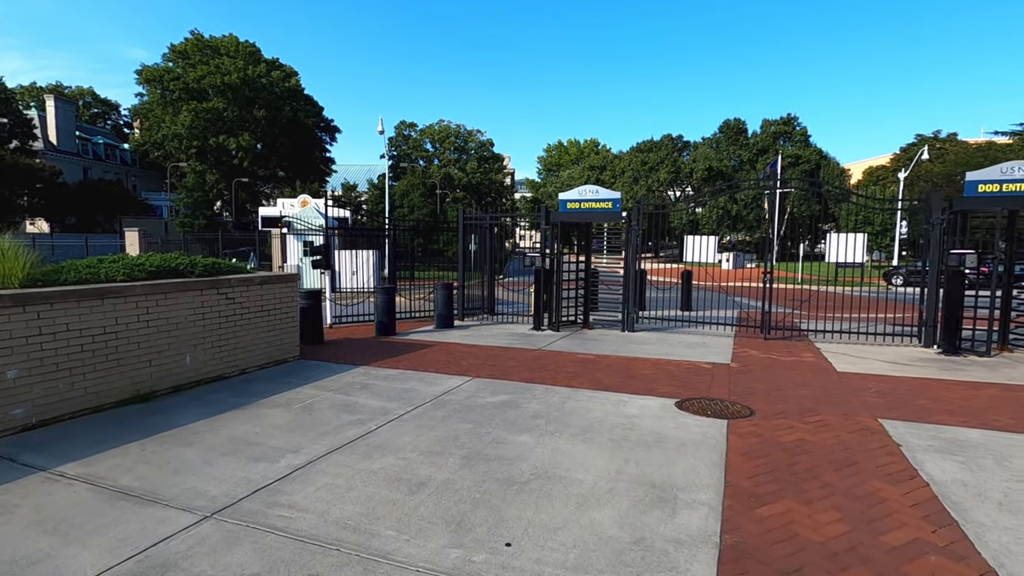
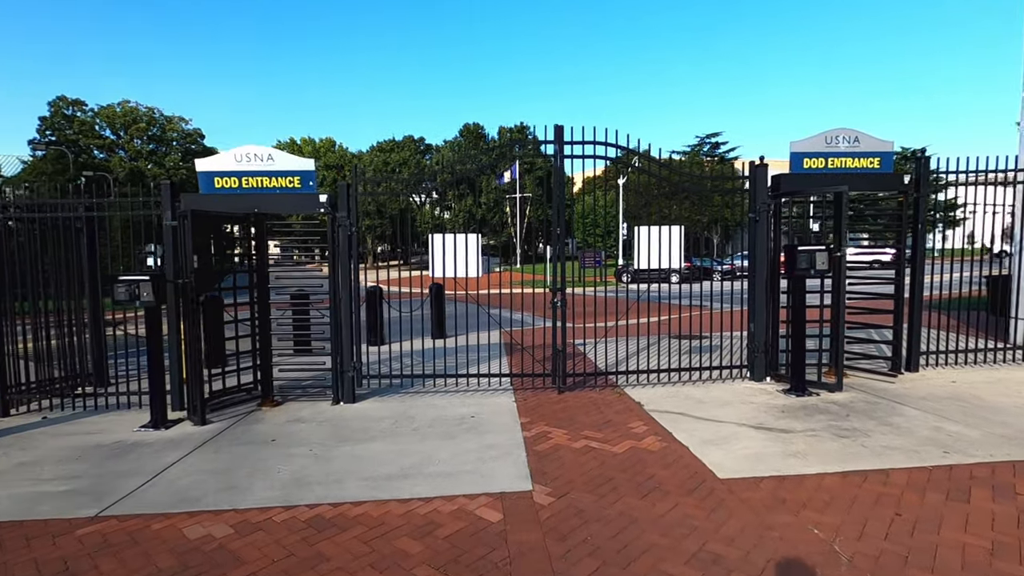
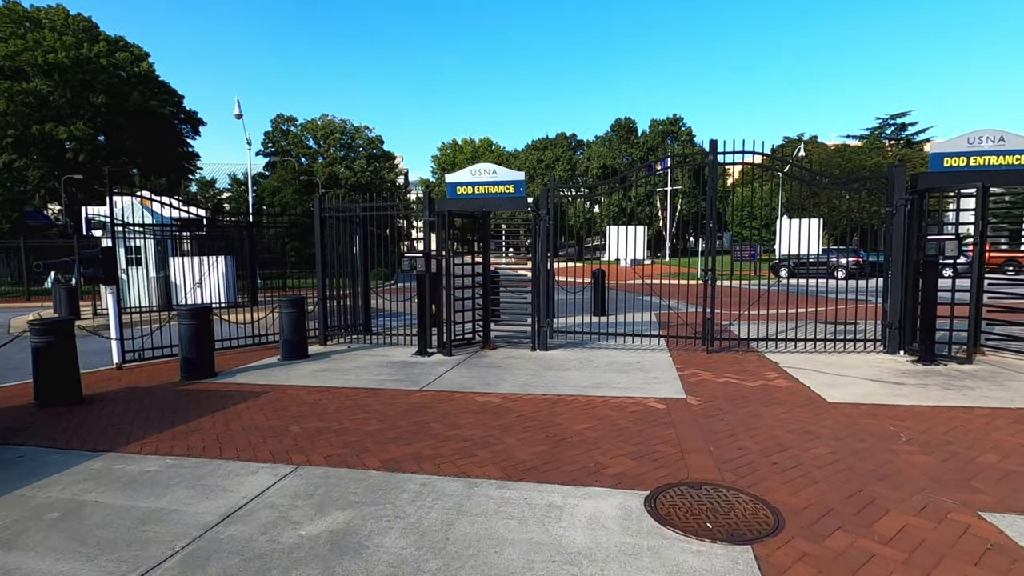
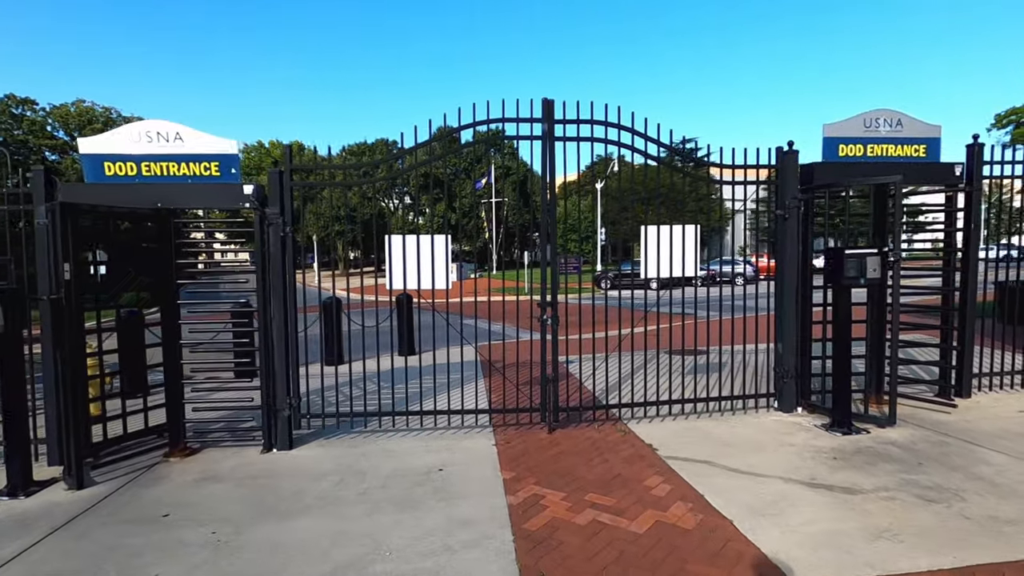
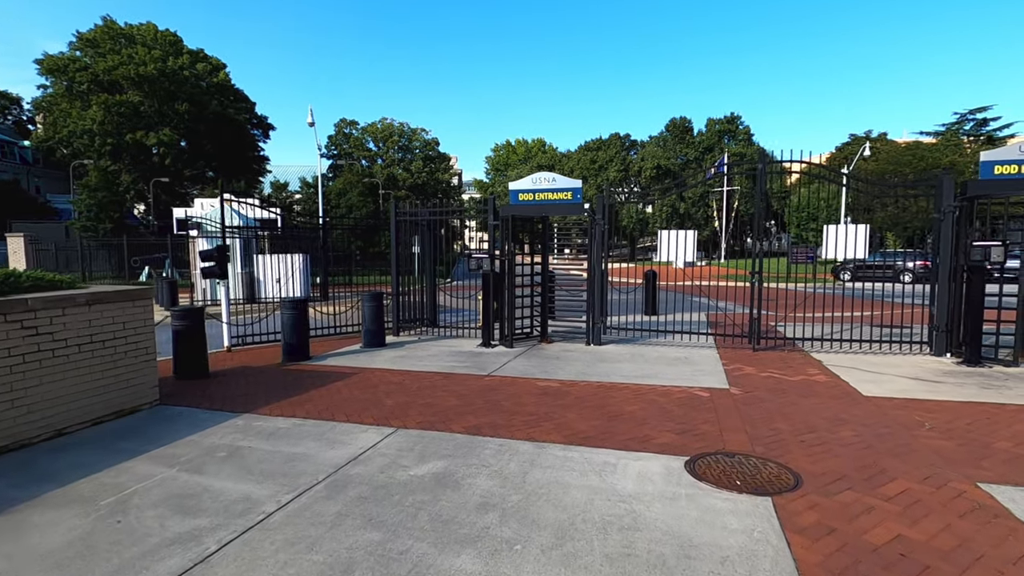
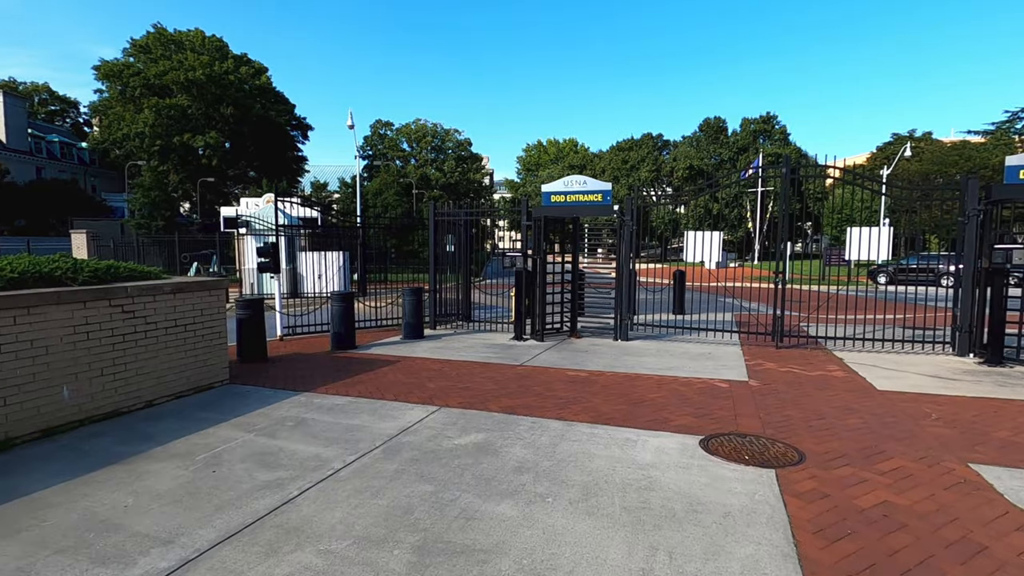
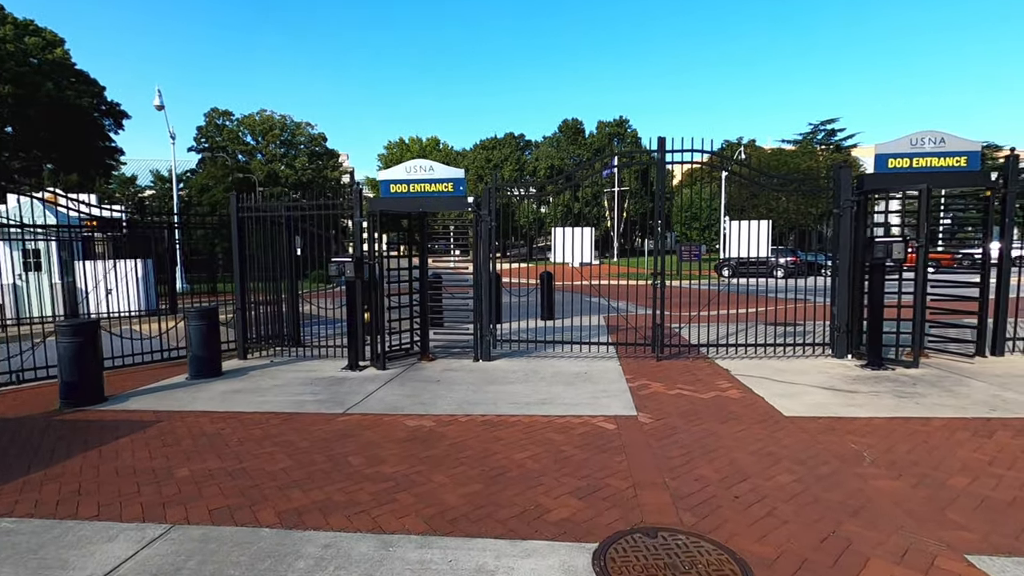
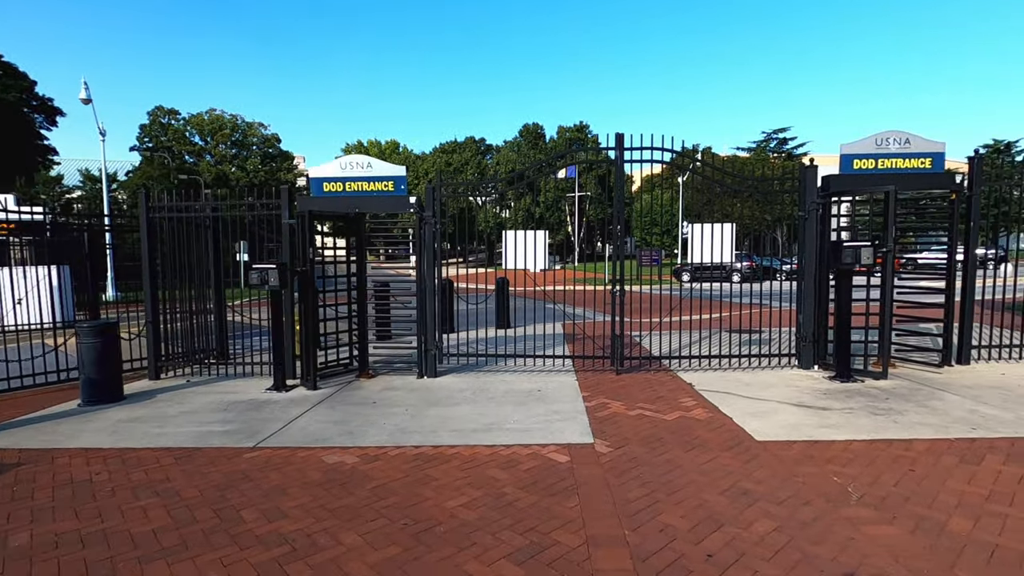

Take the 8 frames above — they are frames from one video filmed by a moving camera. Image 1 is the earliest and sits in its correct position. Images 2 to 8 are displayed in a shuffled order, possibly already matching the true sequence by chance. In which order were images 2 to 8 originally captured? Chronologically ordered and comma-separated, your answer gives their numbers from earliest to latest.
6, 5, 3, 7, 8, 2, 4
